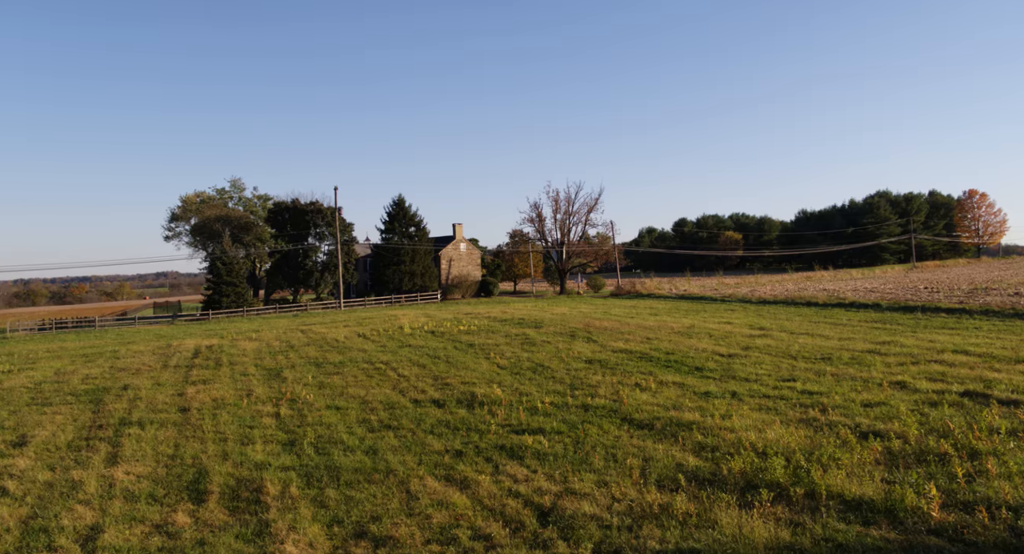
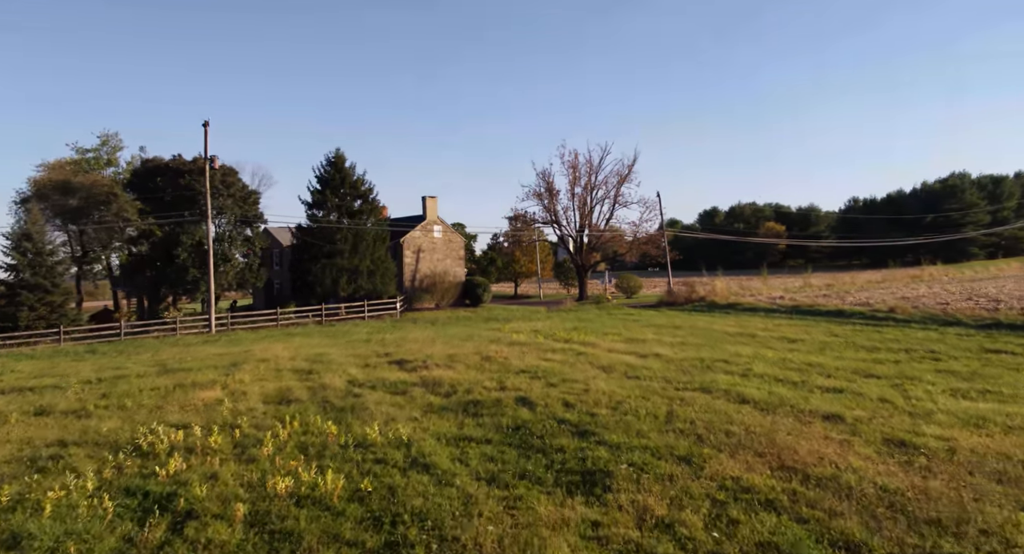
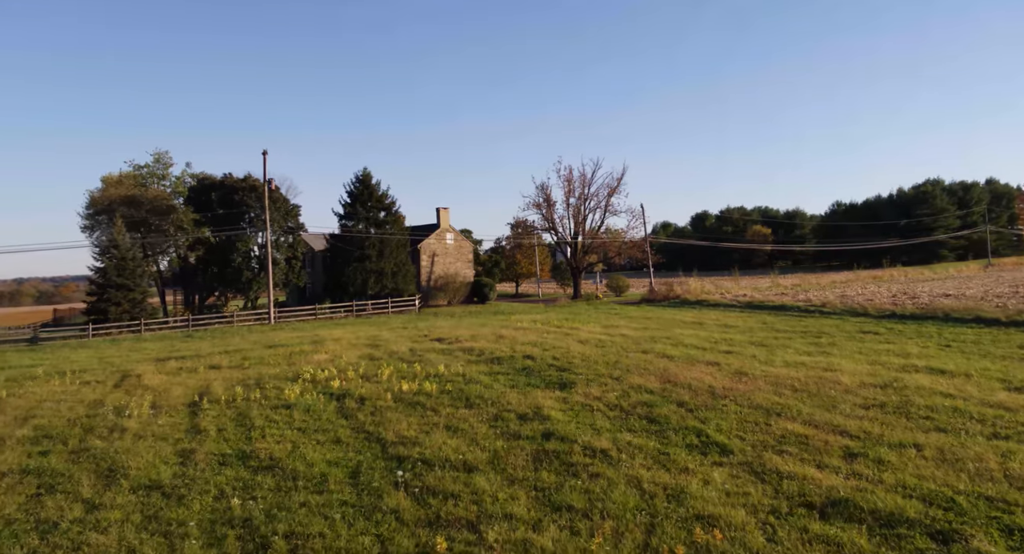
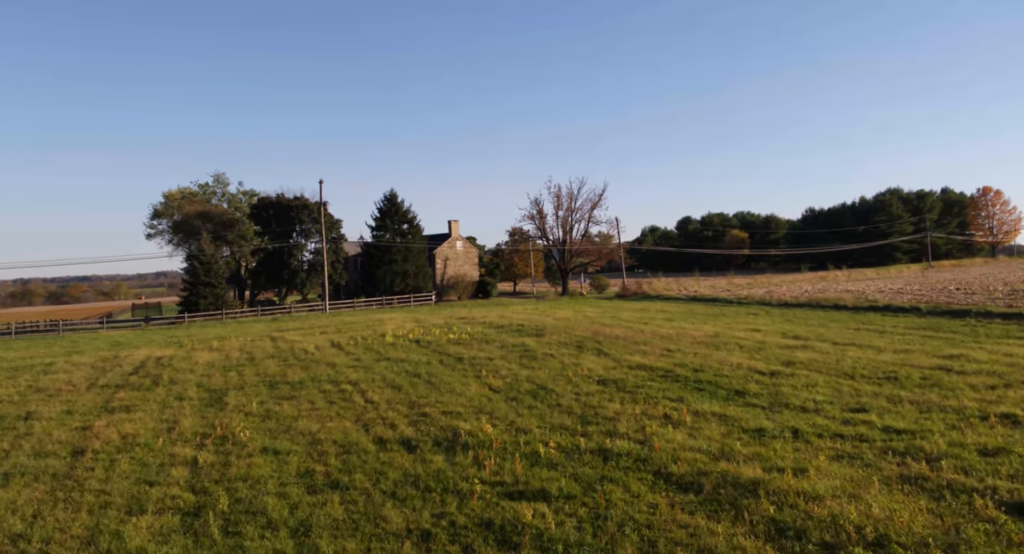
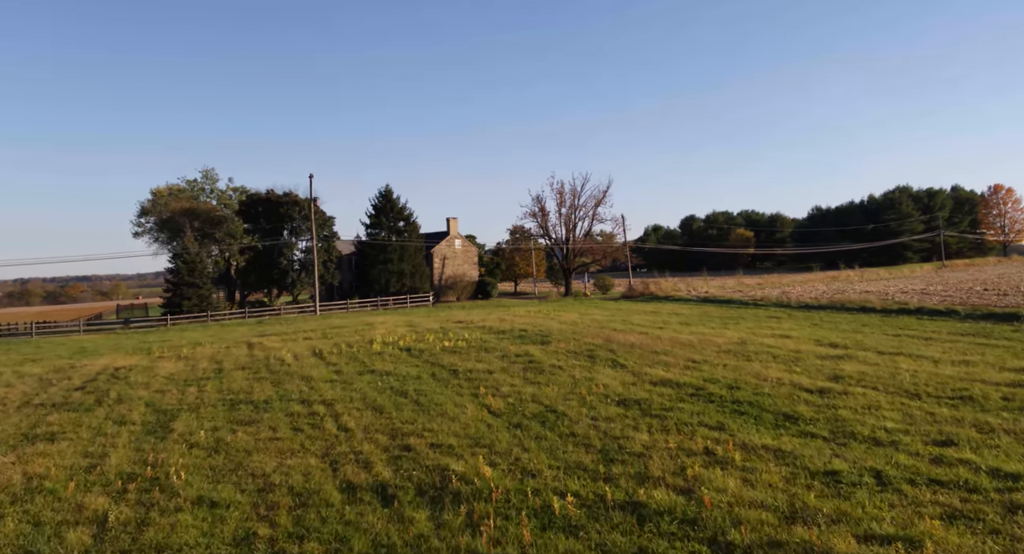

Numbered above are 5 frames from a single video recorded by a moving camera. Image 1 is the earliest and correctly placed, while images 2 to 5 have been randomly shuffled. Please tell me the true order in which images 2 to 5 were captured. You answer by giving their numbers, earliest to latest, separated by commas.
4, 5, 3, 2
